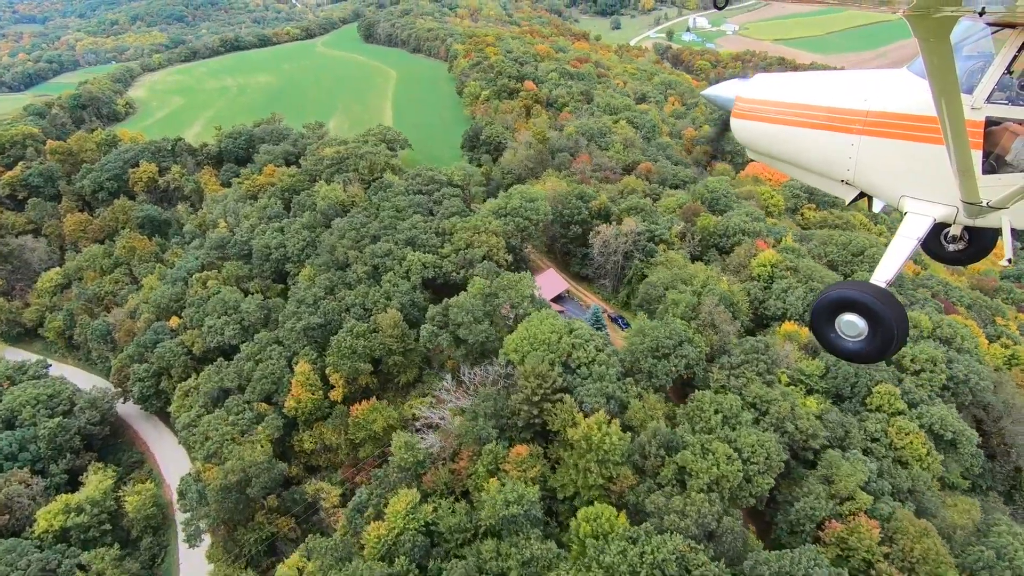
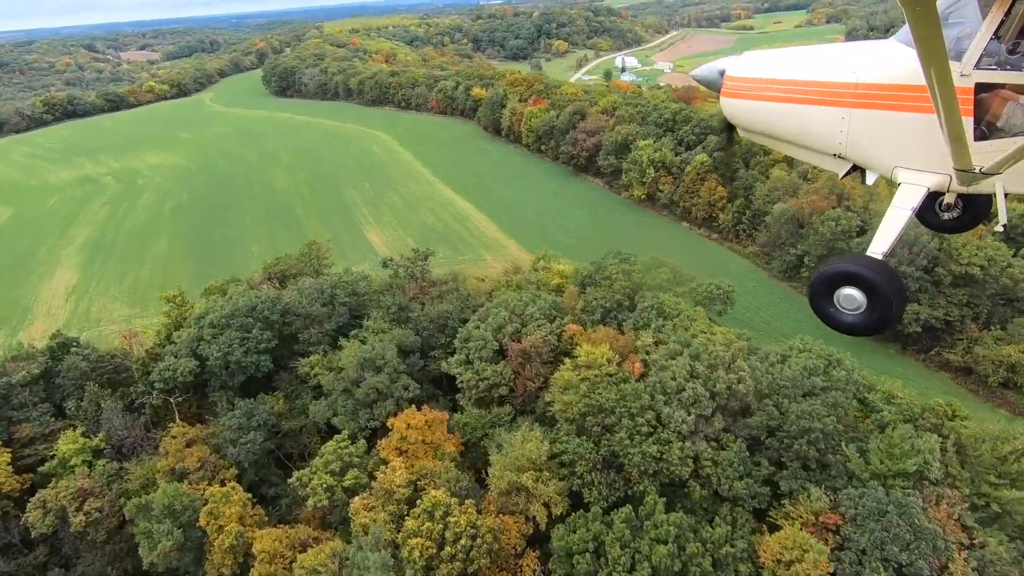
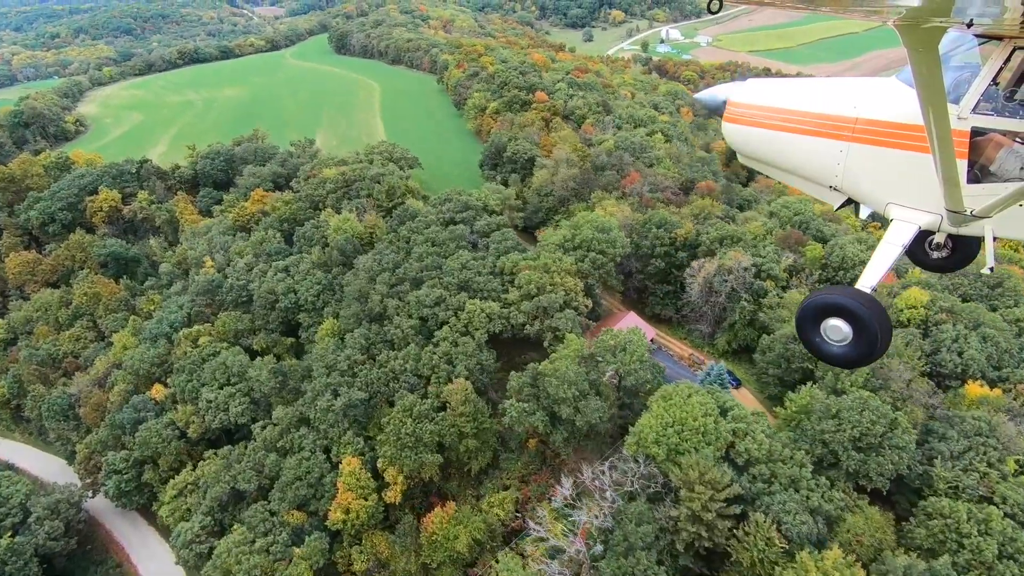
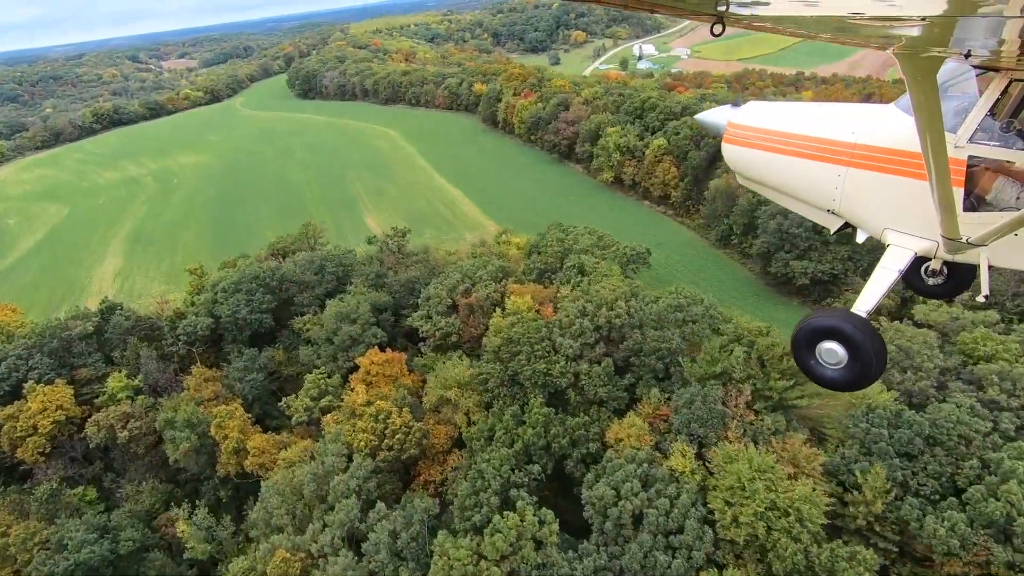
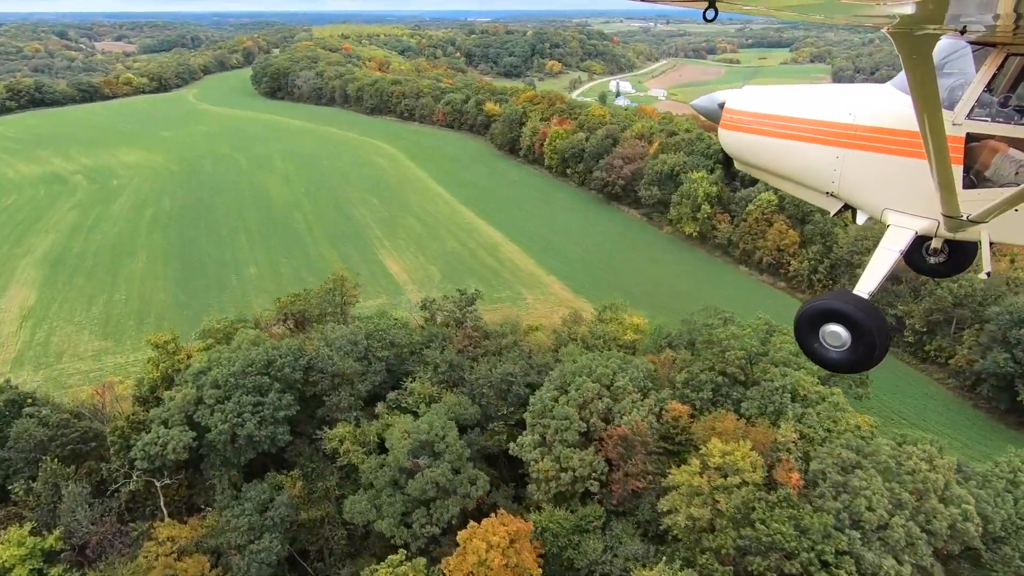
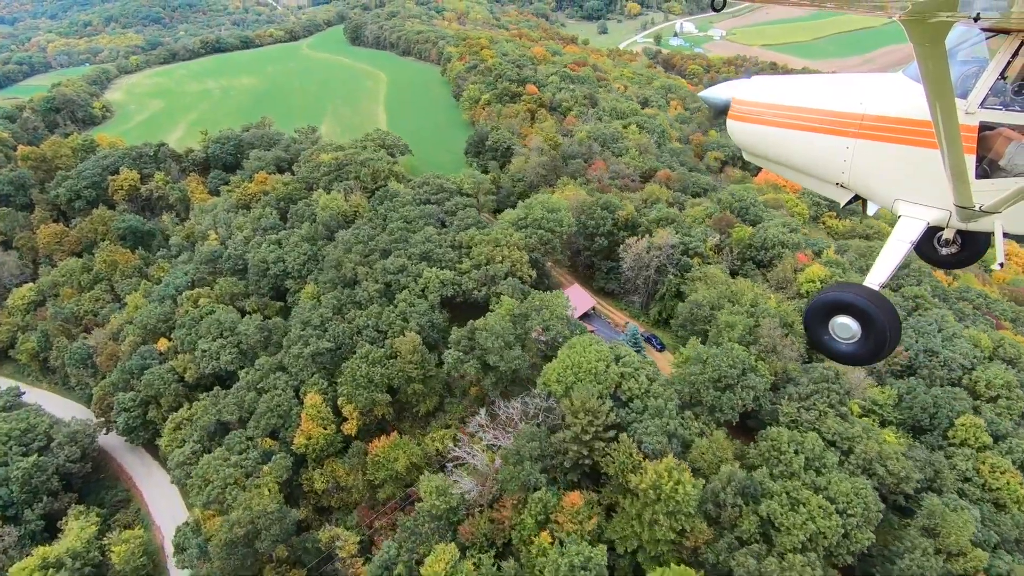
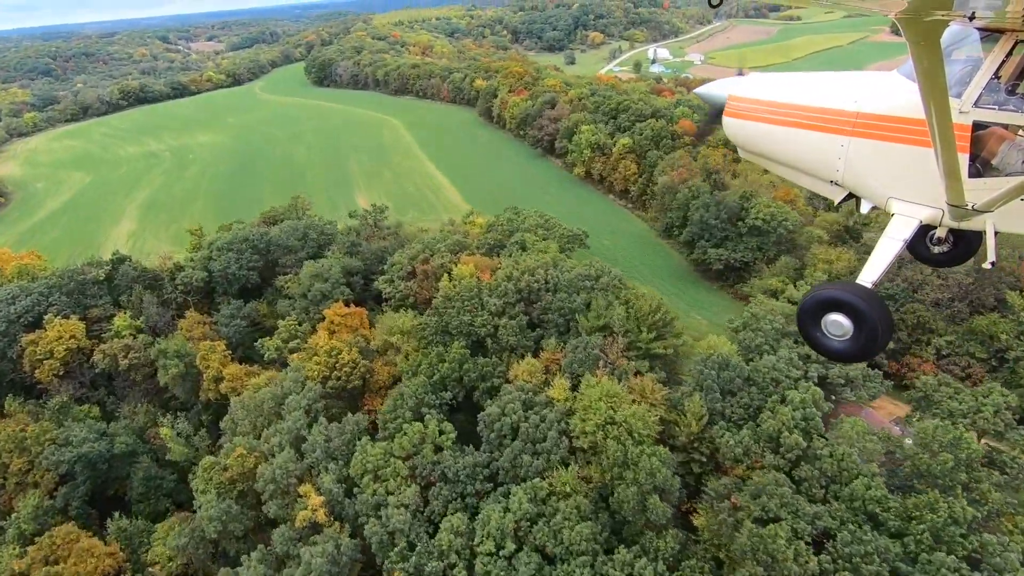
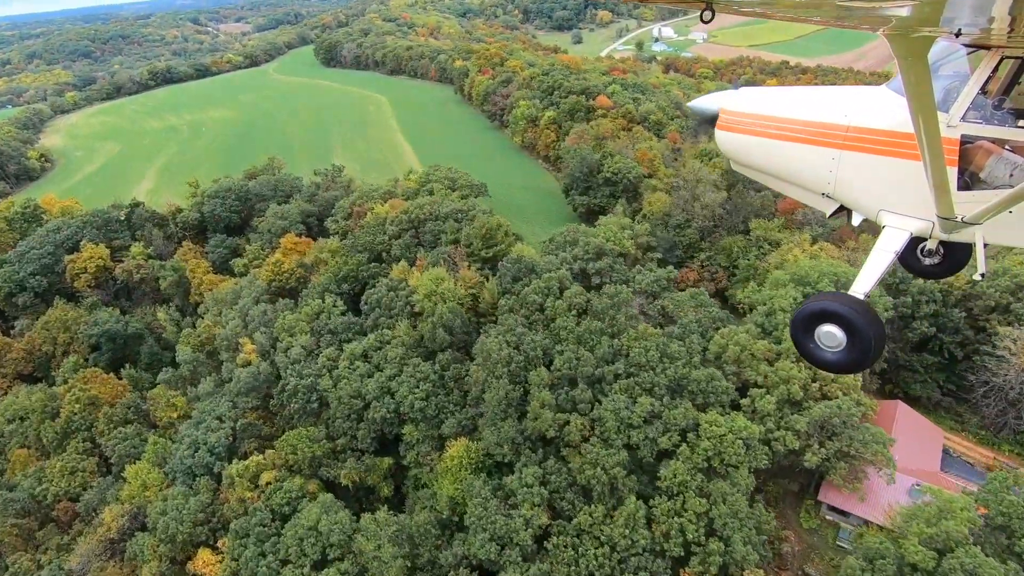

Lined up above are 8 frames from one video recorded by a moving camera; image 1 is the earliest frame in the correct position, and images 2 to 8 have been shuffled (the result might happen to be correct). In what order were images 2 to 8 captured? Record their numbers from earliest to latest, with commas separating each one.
6, 3, 8, 7, 4, 2, 5
